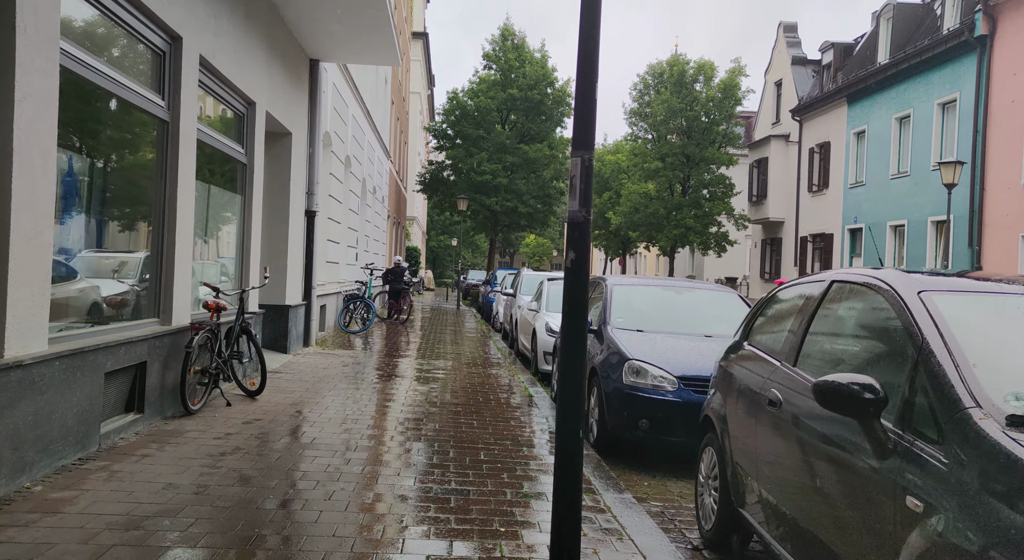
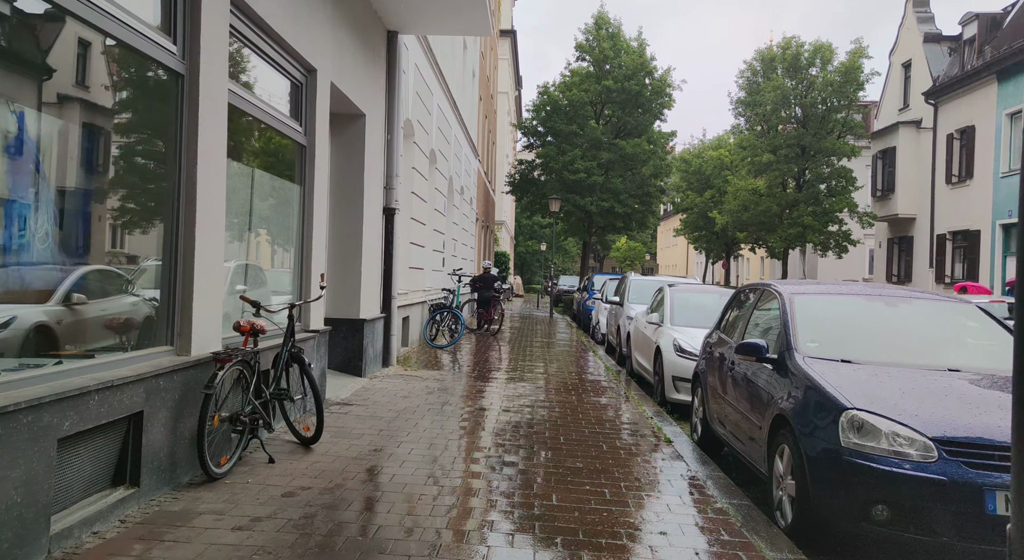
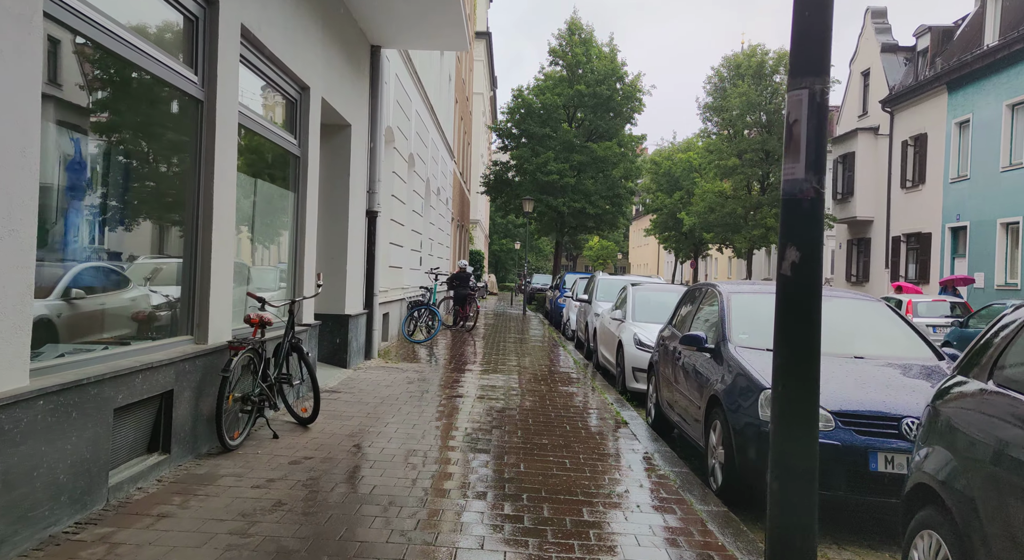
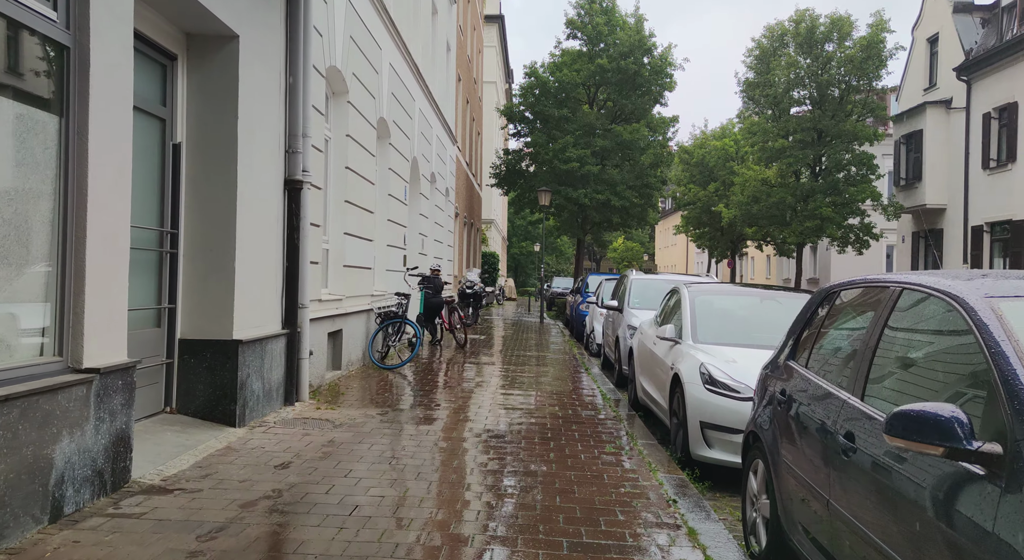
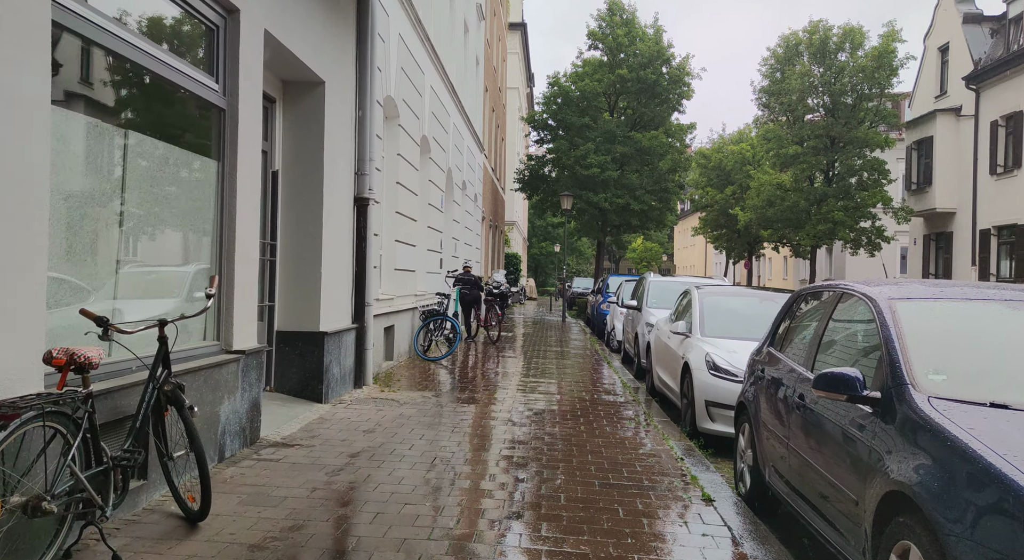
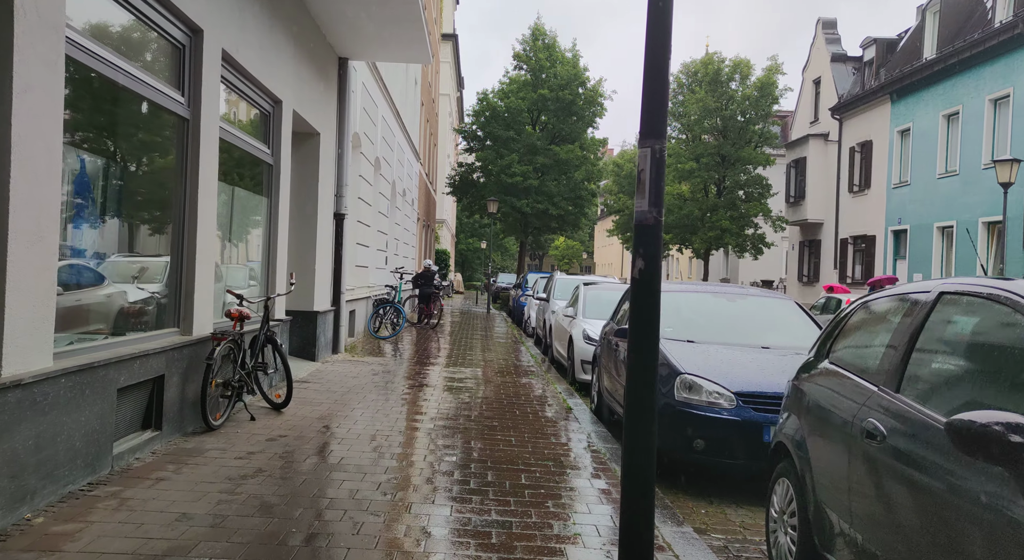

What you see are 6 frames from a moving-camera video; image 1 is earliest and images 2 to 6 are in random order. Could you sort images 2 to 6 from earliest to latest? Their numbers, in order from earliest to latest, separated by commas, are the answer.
6, 3, 2, 5, 4
